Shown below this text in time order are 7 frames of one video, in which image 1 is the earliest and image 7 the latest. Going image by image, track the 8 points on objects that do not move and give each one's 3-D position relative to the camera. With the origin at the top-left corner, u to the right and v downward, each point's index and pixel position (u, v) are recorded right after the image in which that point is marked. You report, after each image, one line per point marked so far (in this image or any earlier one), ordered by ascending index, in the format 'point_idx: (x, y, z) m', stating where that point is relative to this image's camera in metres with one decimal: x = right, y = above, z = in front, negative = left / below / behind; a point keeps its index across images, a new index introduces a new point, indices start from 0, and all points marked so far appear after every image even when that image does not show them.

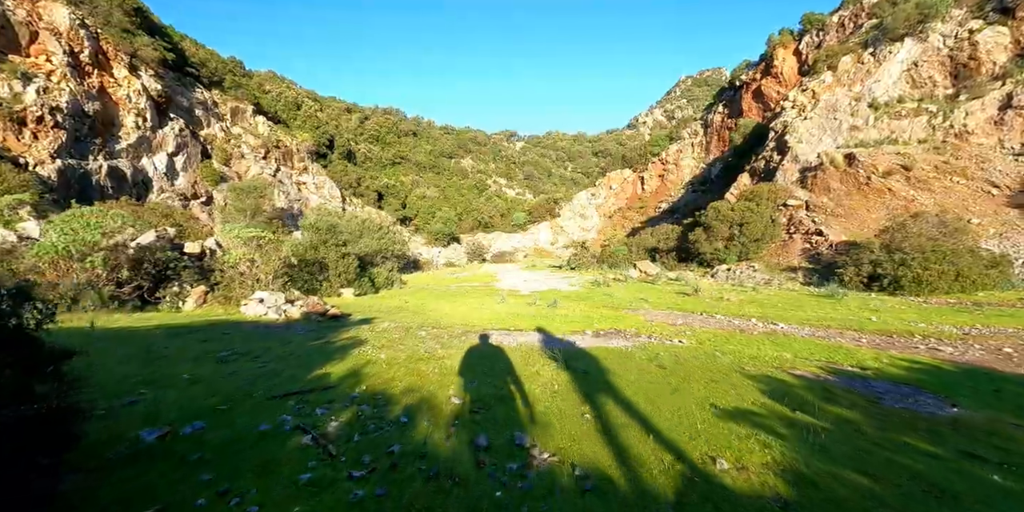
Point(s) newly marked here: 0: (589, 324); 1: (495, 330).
0: (+3.0, -2.7, +17.3) m
1: (-0.5, -2.6, +15.1) m
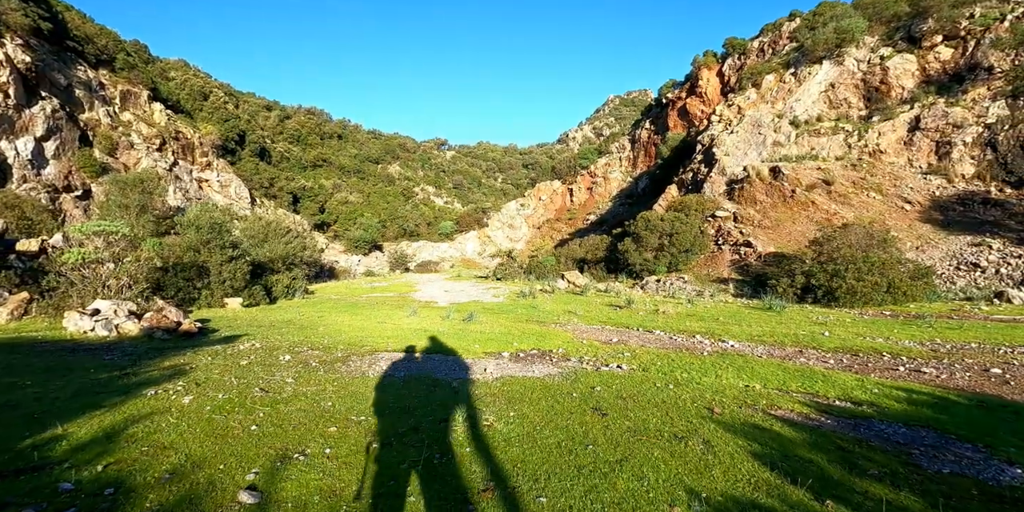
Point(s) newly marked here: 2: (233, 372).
0: (0.0, -2.8, +14.2) m
1: (-3.1, -2.6, +11.6) m
2: (-5.7, -2.3, +9.0) m
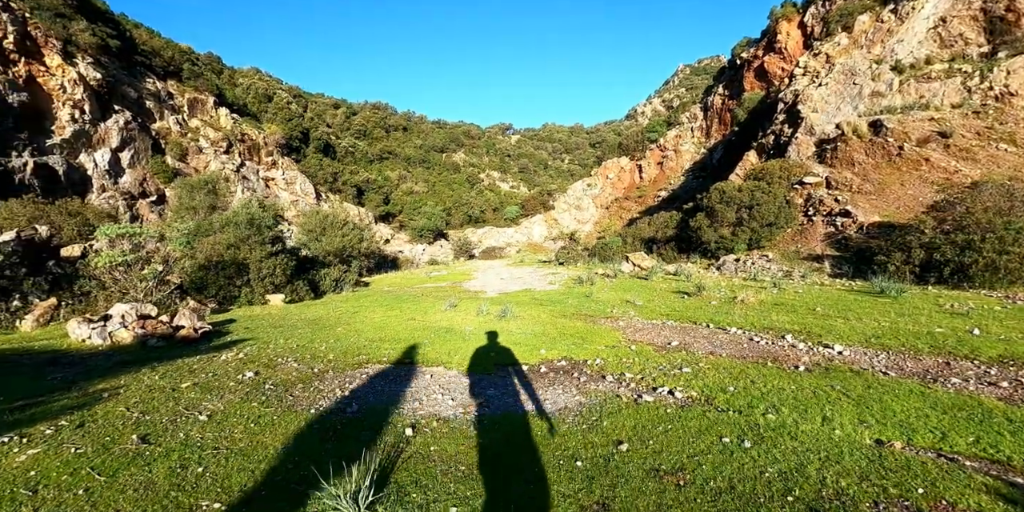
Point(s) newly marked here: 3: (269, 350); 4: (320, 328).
0: (+0.6, -2.4, +11.5) m
1: (-2.8, -2.4, +9.4) m
2: (-5.7, -2.3, +7.2) m
3: (-6.4, -2.6, +12.1) m
4: (-7.2, -2.8, +17.2) m
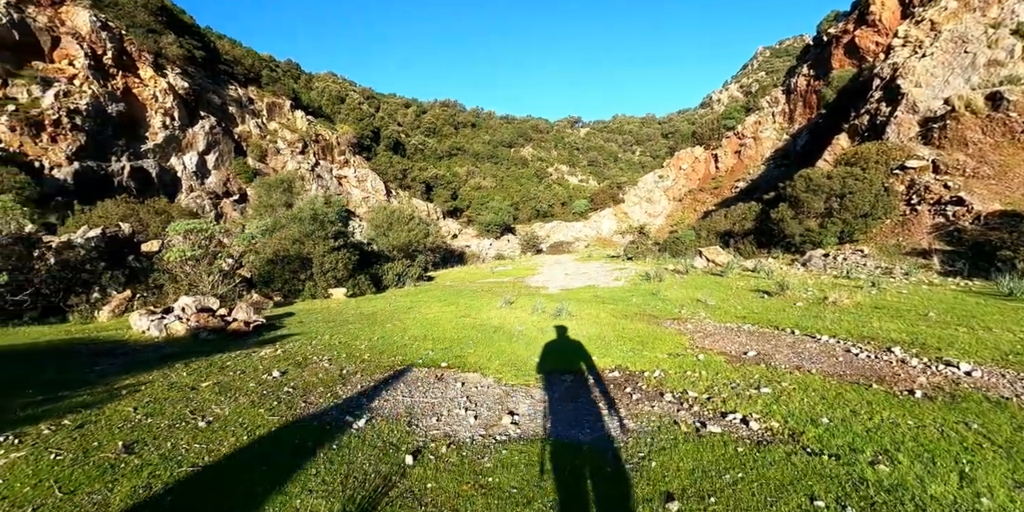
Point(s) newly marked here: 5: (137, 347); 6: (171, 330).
0: (+1.7, -2.3, +10.3) m
1: (-2.1, -2.3, +8.6) m
2: (-5.3, -2.2, +6.8) m
3: (-5.3, -2.4, +11.9) m
4: (-5.3, -2.6, +17.0) m
5: (-9.3, -2.3, +10.9) m
6: (-9.7, -2.1, +12.6) m
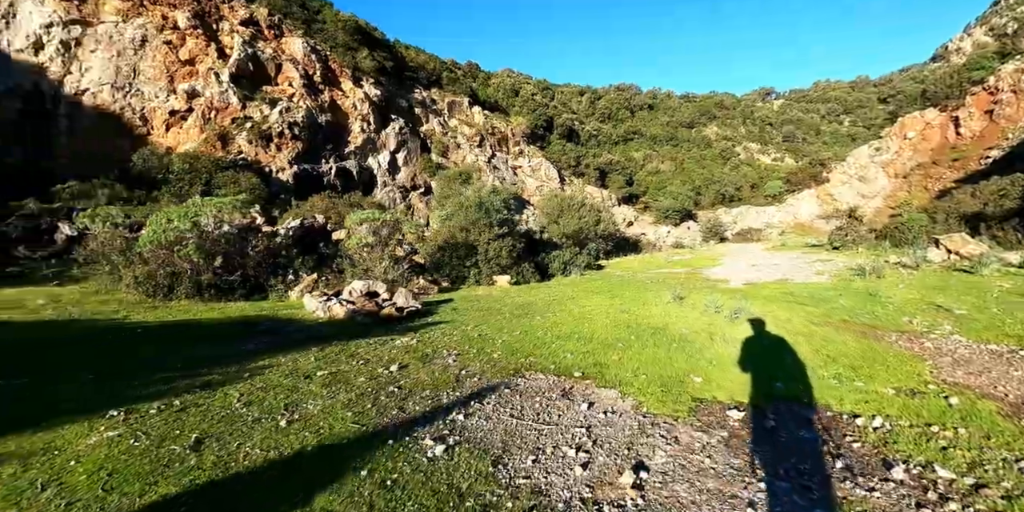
0: (+4.2, -2.0, +7.4) m
1: (+0.1, -2.0, +7.2) m
2: (-3.5, -2.0, +6.7) m
3: (-1.6, -2.1, +11.4) m
4: (+0.2, -2.1, +16.2) m
5: (-5.8, -1.9, +12.0) m
6: (-5.5, -1.7, +13.6) m
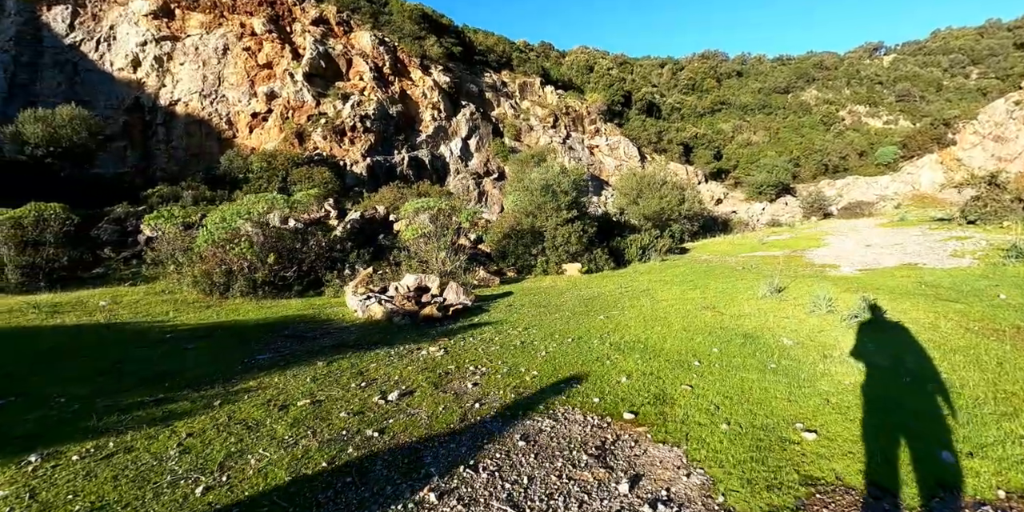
0: (+4.5, -1.9, +4.7) m
1: (+0.4, -2.0, +5.3) m
2: (-3.2, -2.0, +5.5) m
3: (-0.6, -1.9, +9.7) m
4: (+2.1, -1.7, +14.1) m
5: (-4.5, -1.8, +11.1) m
6: (-4.0, -1.6, +12.7) m
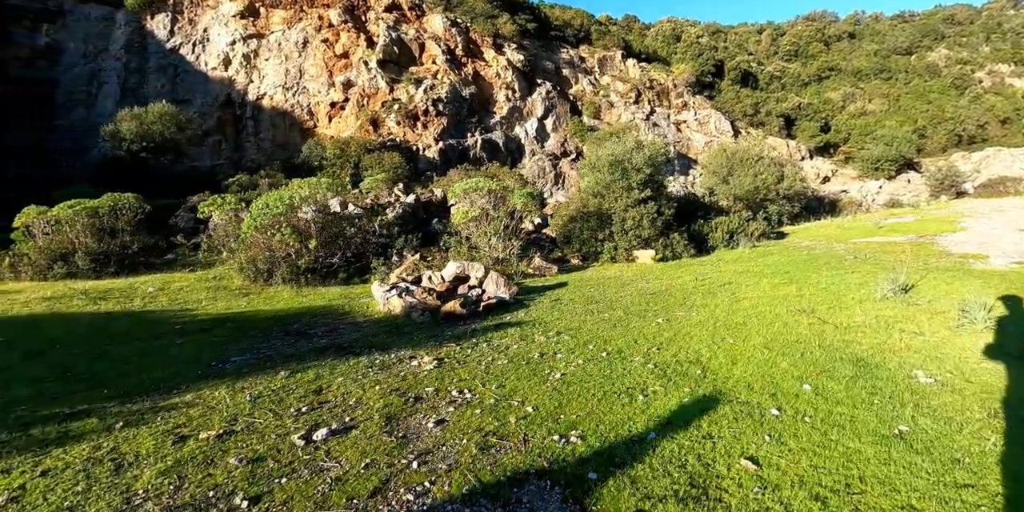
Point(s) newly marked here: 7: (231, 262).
0: (+3.7, -1.9, +2.0) m
1: (-0.1, -1.9, +3.4) m
2: (-3.7, -1.9, +4.2) m
3: (-0.2, -1.7, +7.9) m
4: (+3.2, -1.4, +11.6) m
5: (-3.8, -1.5, +10.0) m
6: (-3.0, -1.2, +11.4) m
7: (-9.8, -0.2, +15.2) m
